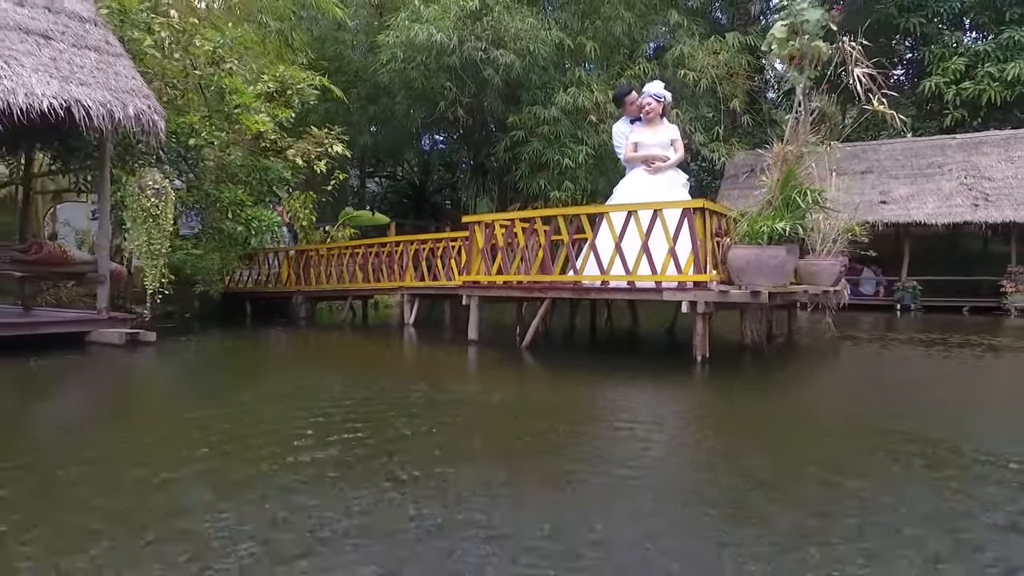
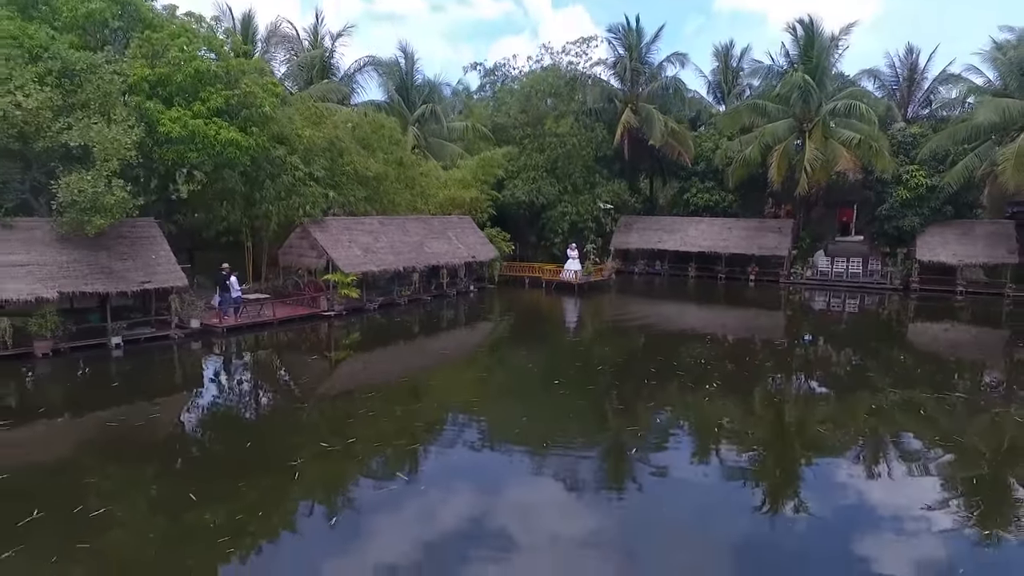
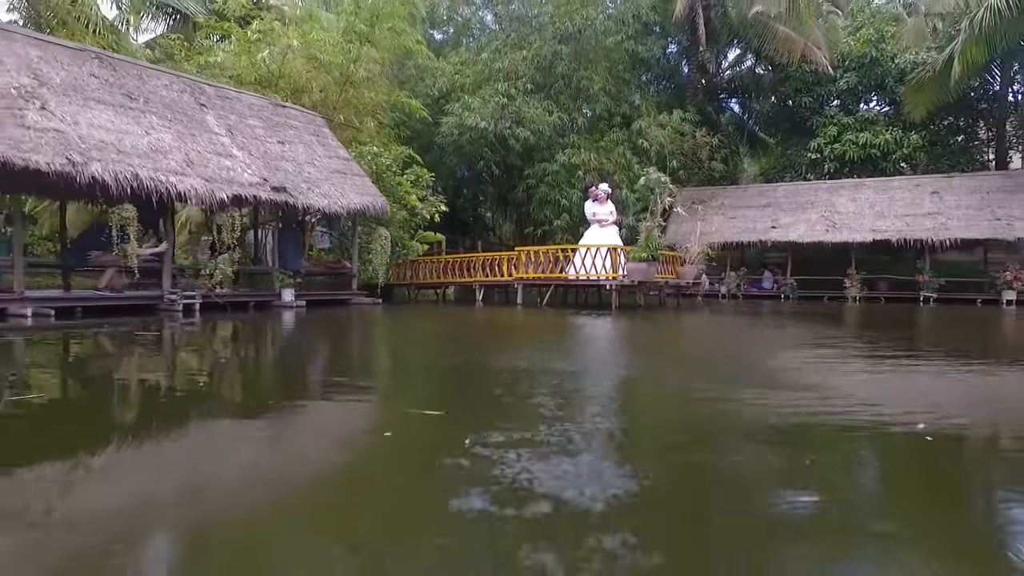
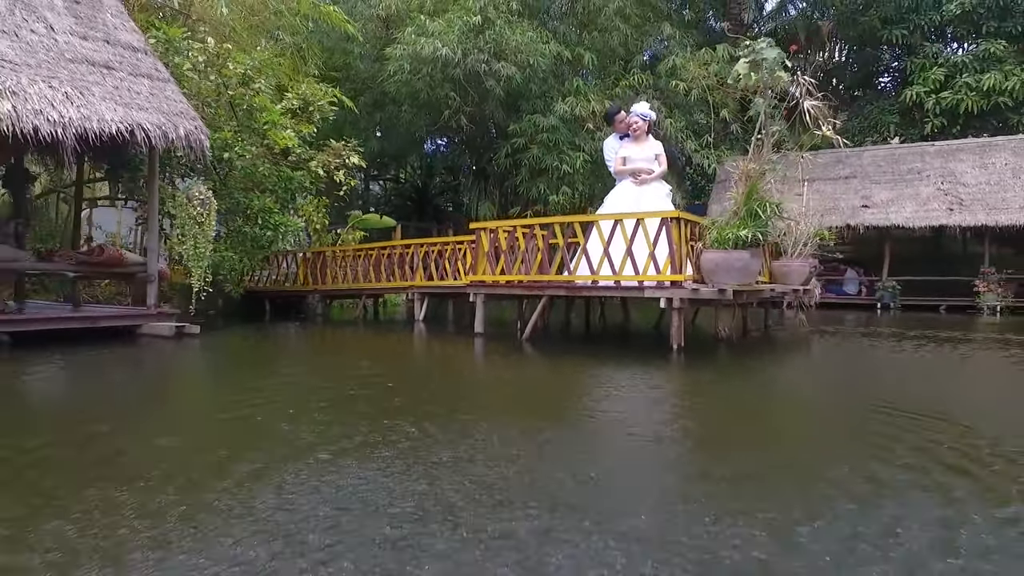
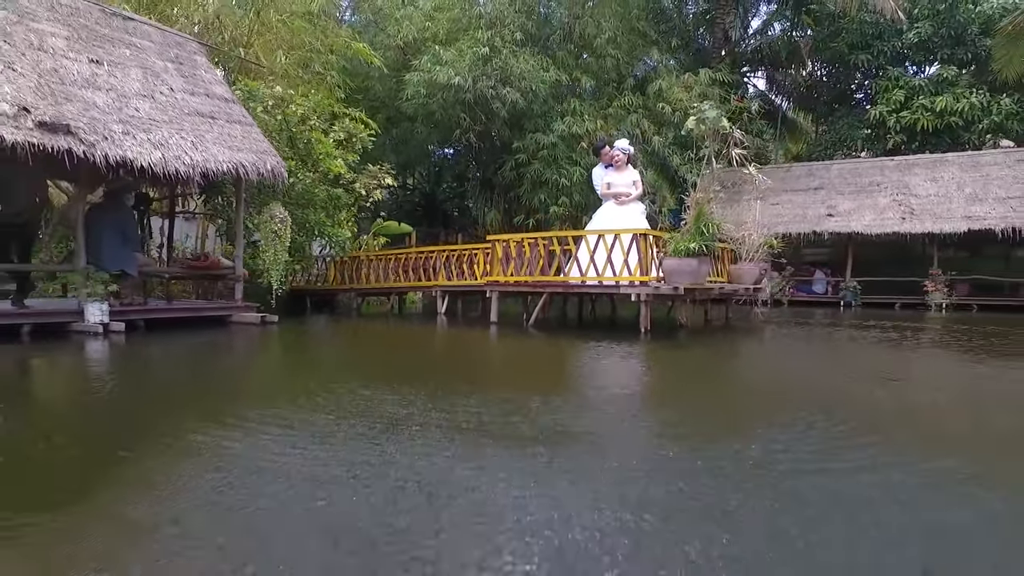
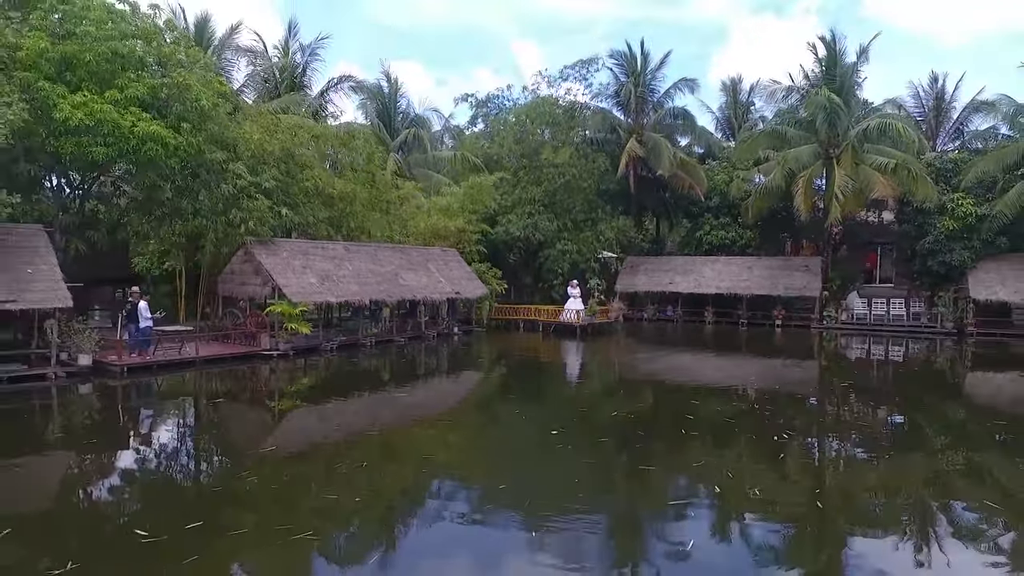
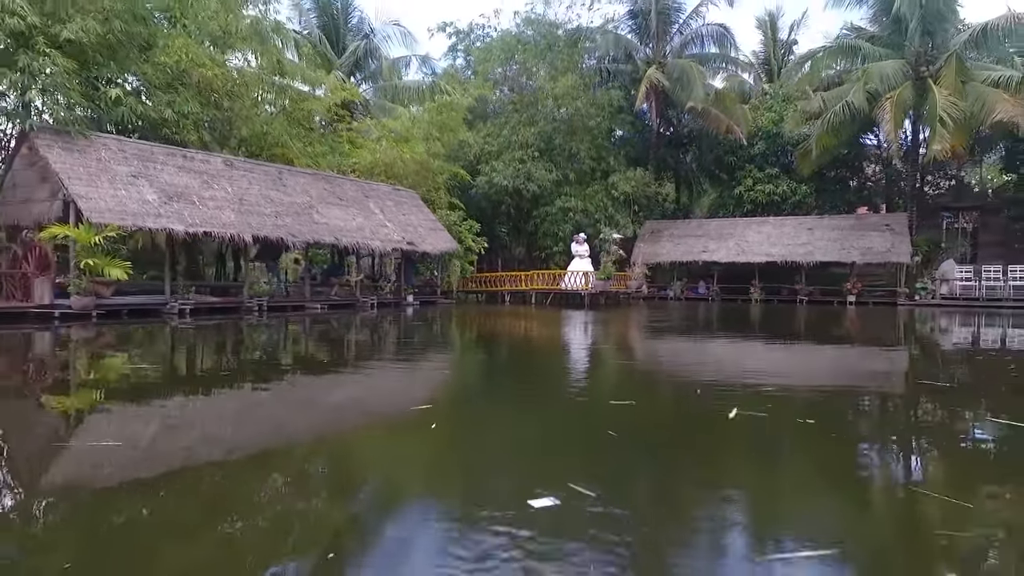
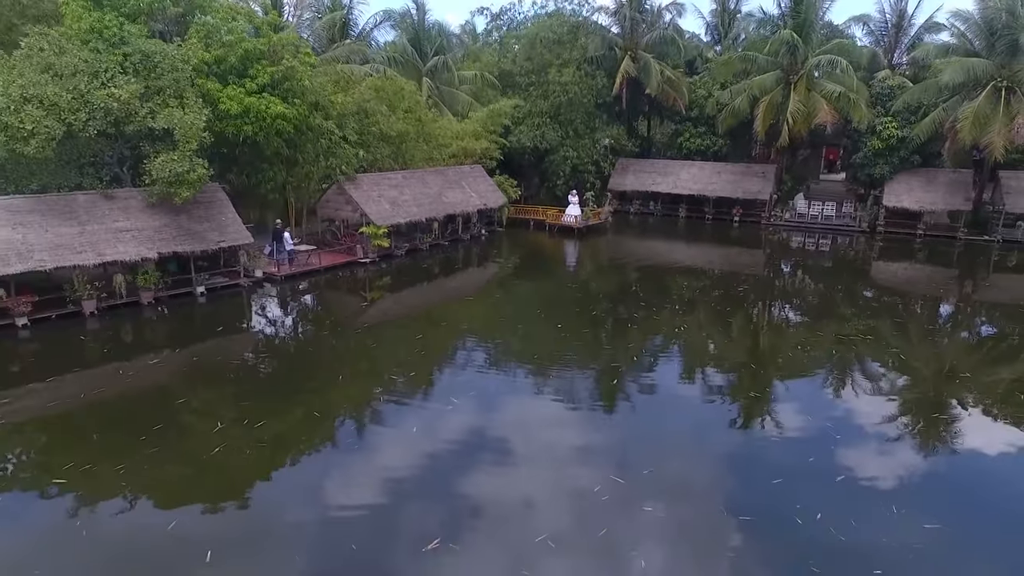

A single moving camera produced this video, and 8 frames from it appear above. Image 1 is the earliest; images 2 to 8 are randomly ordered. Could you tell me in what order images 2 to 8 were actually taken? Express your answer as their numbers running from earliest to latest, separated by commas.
4, 5, 3, 7, 6, 2, 8
